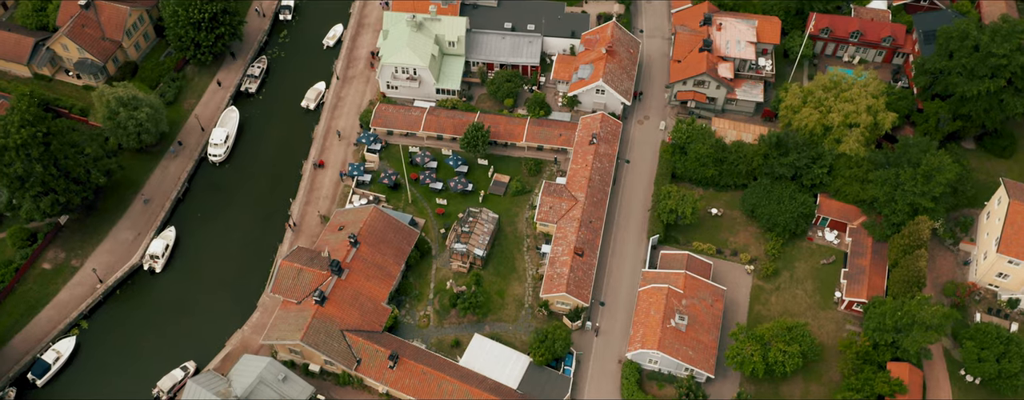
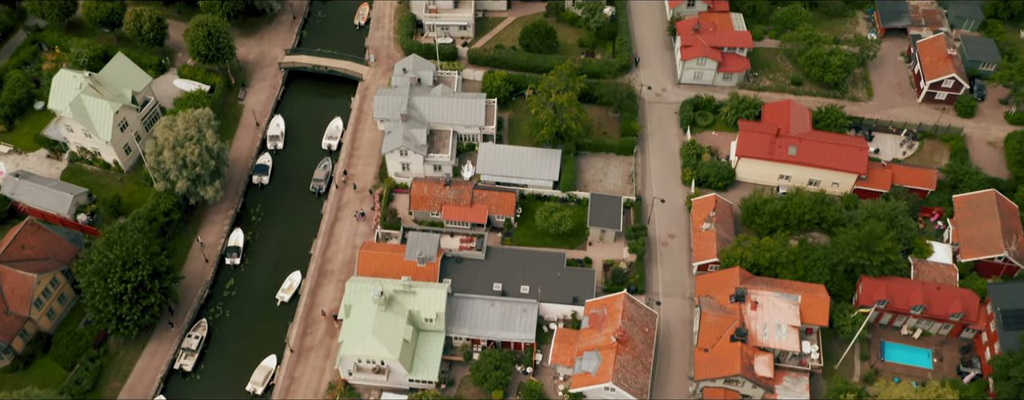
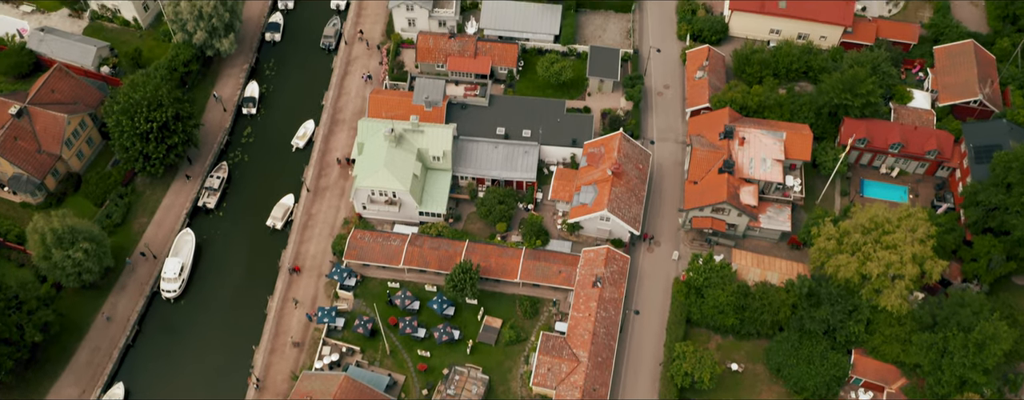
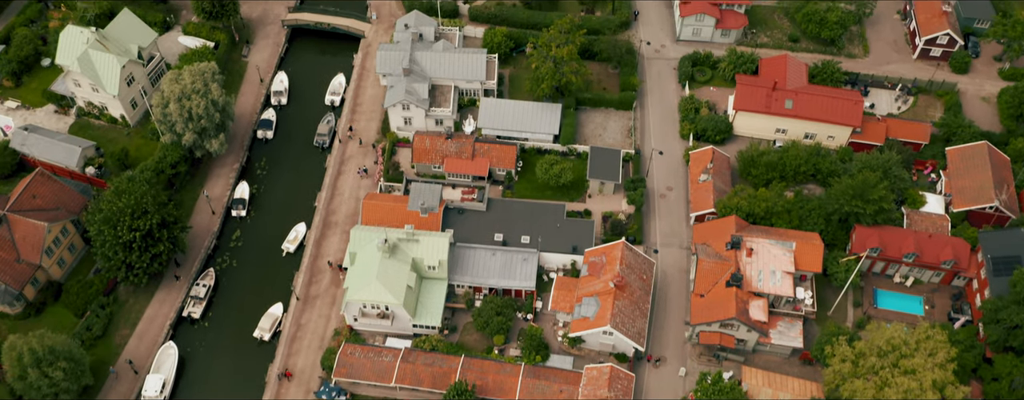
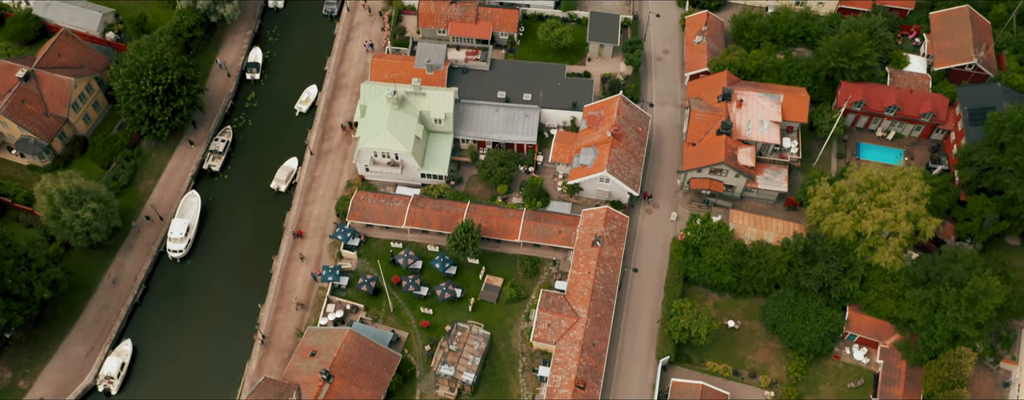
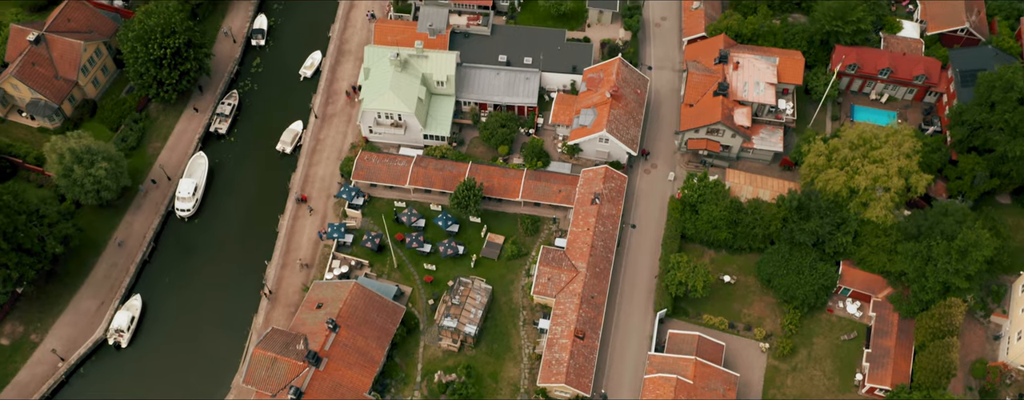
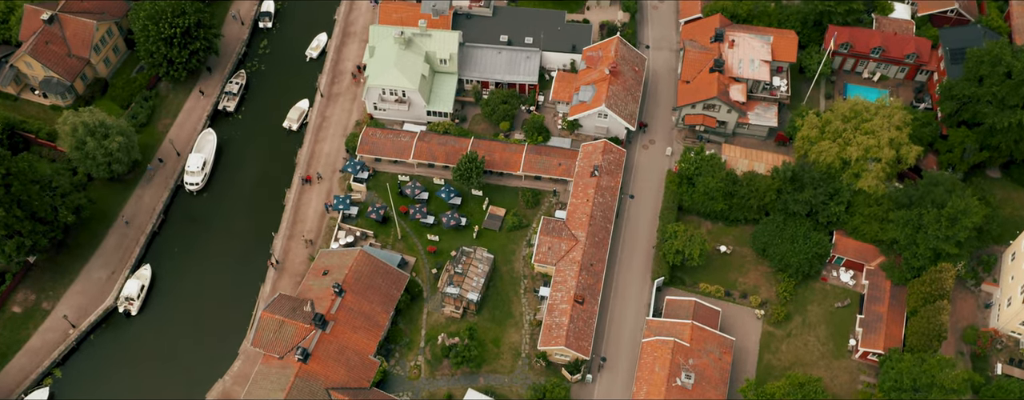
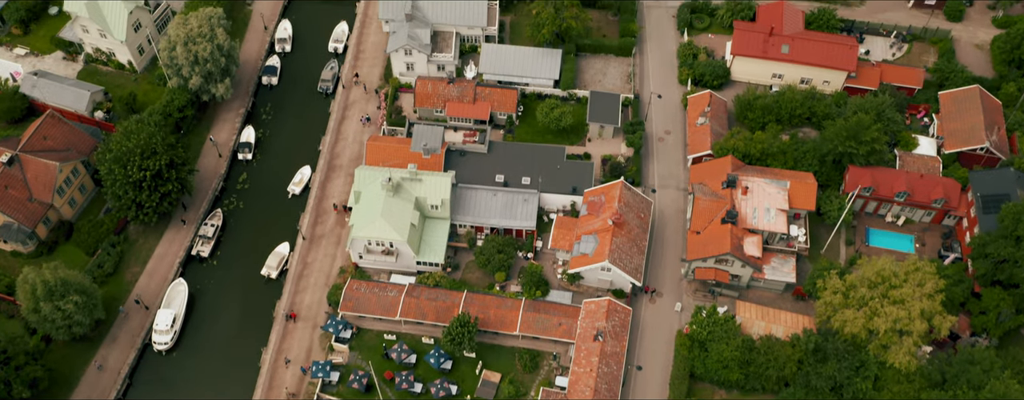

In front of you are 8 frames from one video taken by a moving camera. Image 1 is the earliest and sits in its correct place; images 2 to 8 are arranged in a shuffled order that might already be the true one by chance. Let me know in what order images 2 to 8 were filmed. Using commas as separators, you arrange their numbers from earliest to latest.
7, 6, 5, 3, 8, 4, 2
